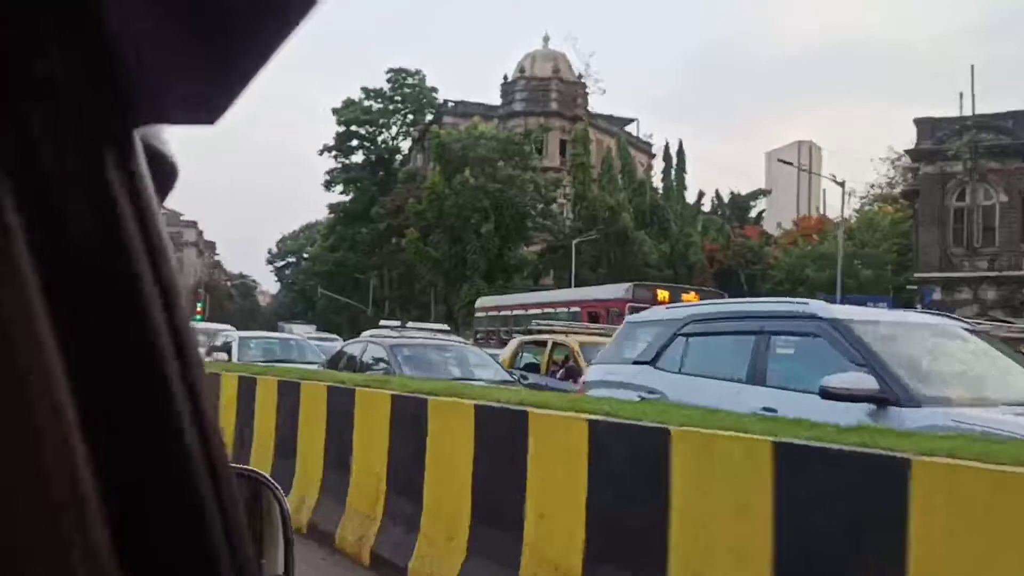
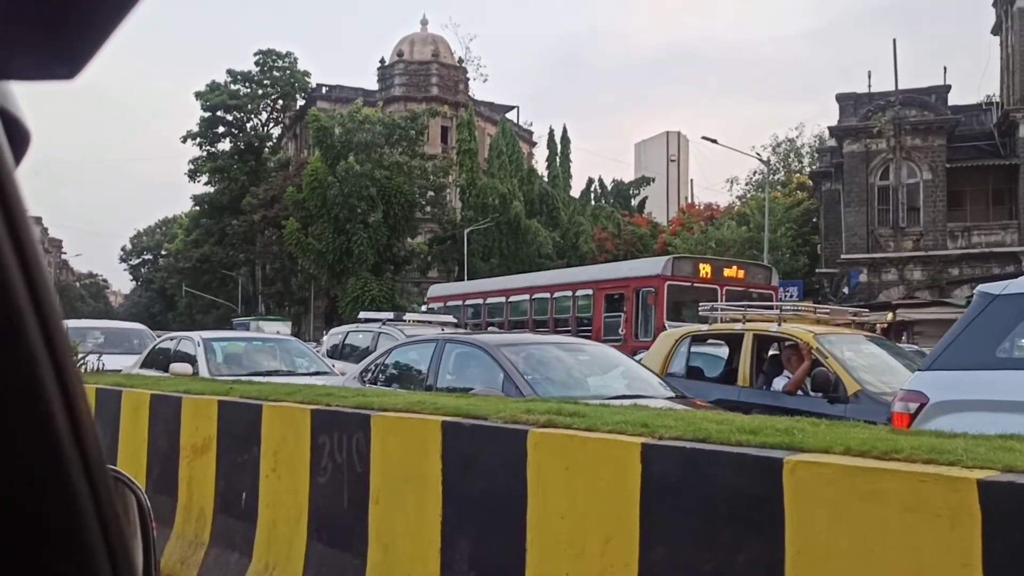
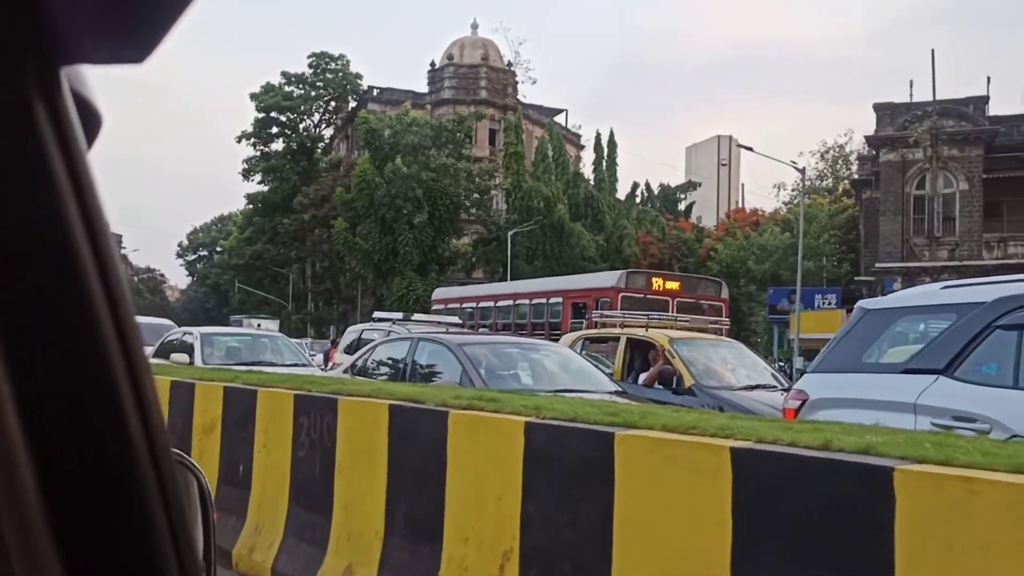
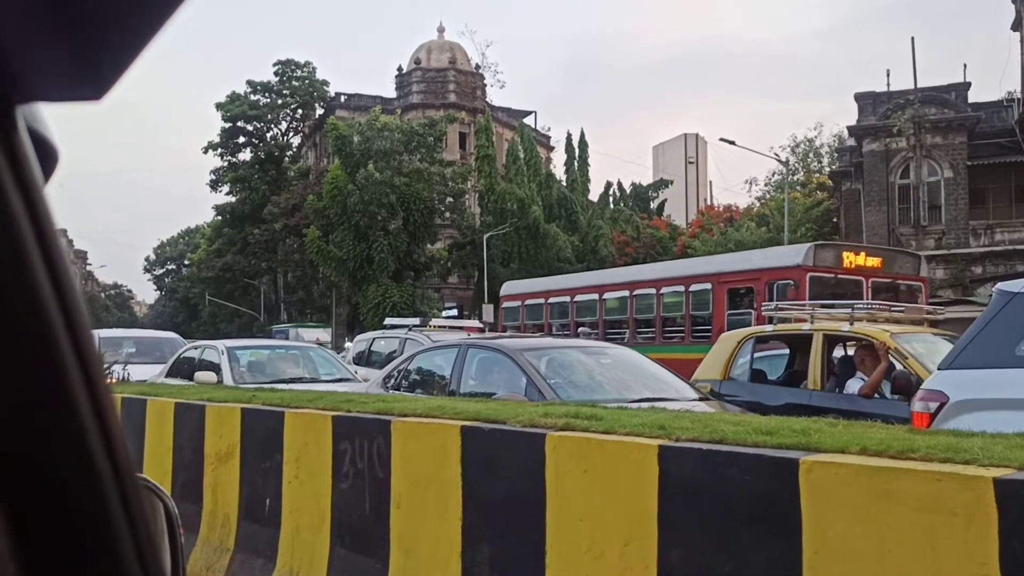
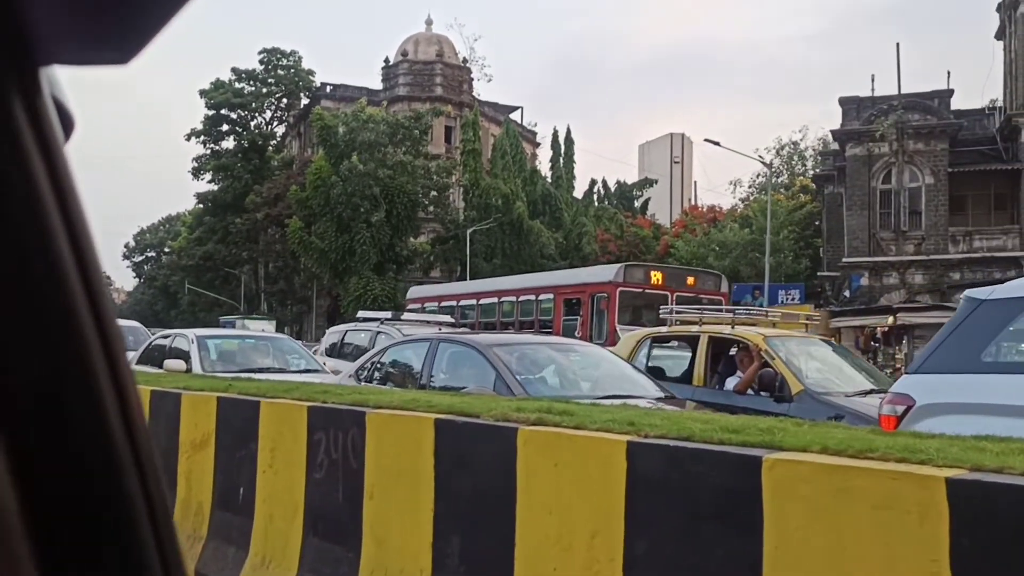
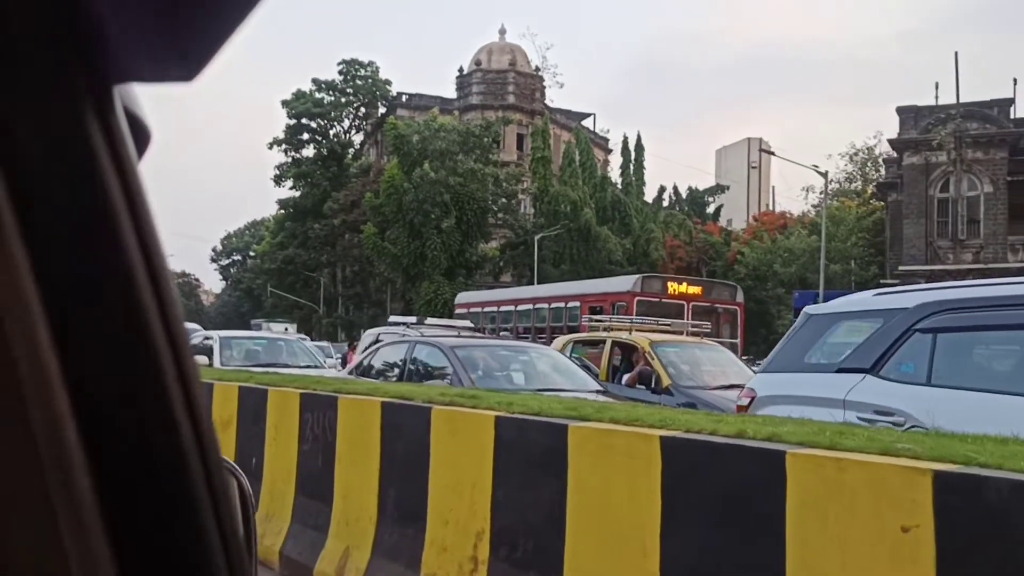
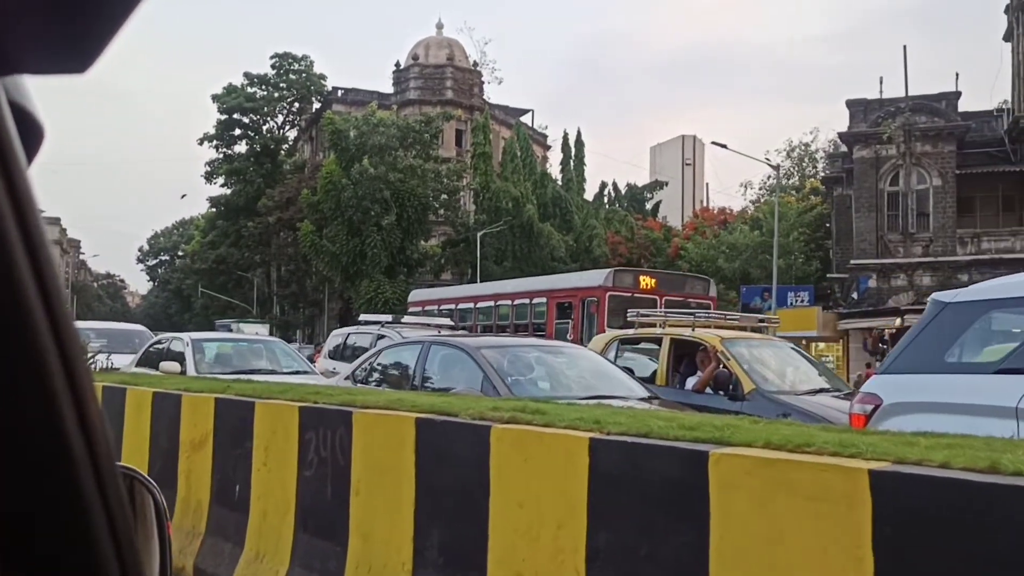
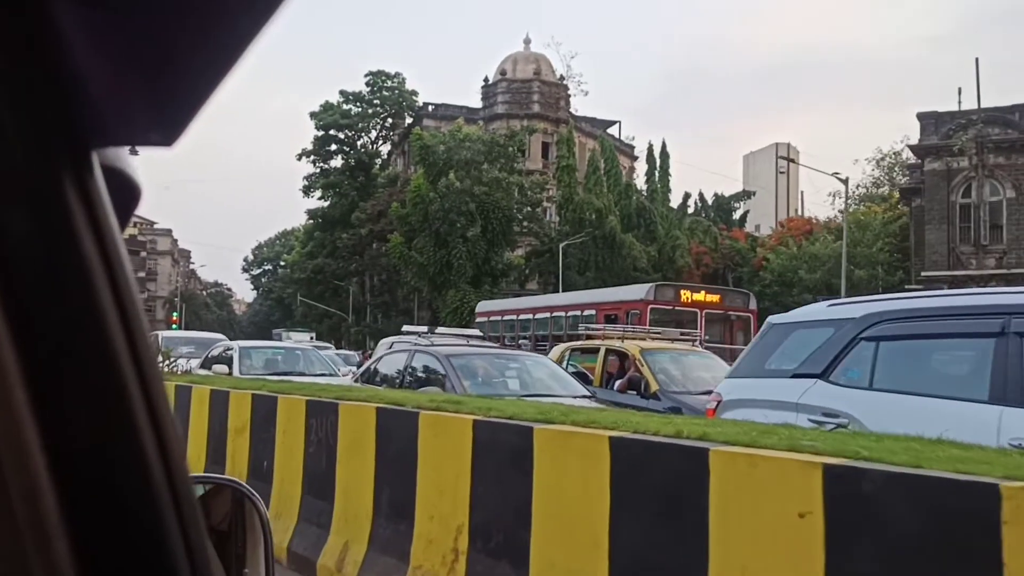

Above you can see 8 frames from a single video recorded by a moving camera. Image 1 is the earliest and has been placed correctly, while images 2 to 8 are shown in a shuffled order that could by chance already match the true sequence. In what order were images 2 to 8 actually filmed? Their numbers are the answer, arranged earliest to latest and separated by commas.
8, 6, 3, 7, 5, 2, 4
